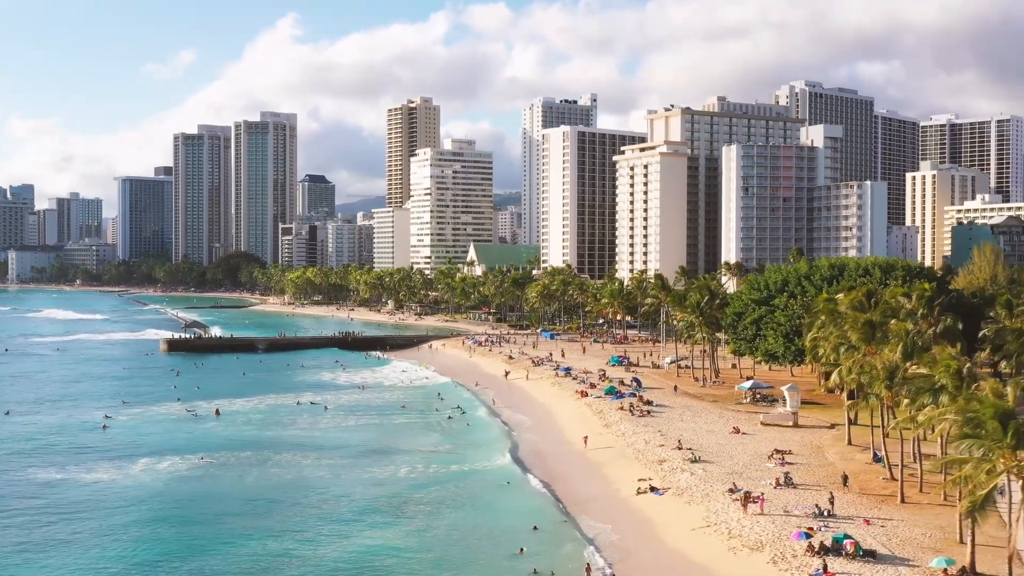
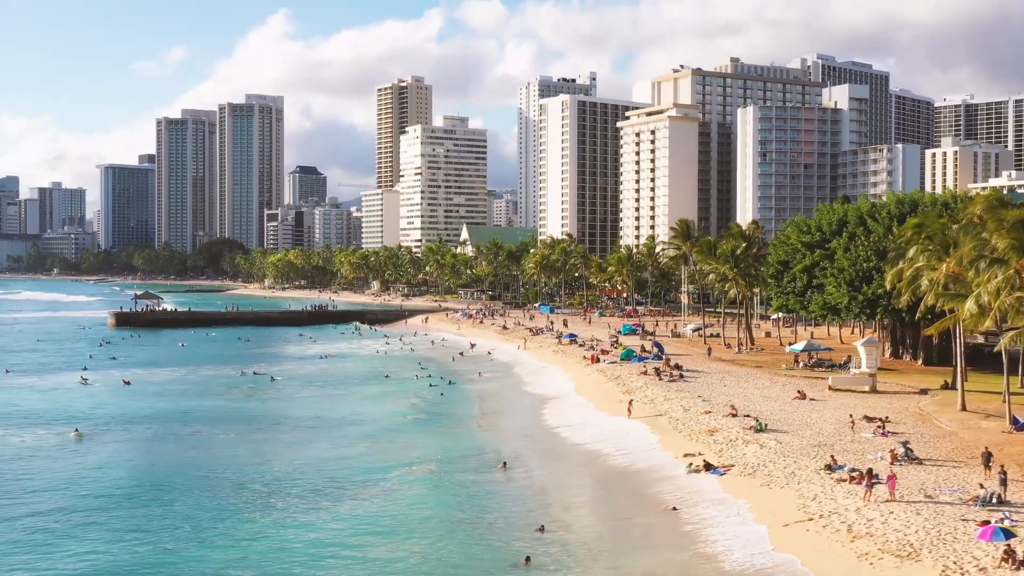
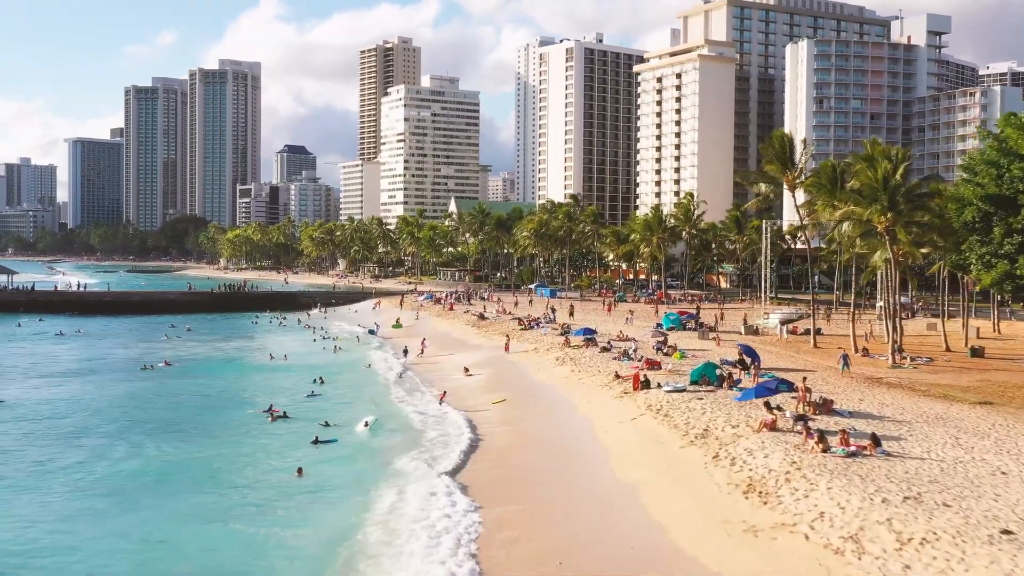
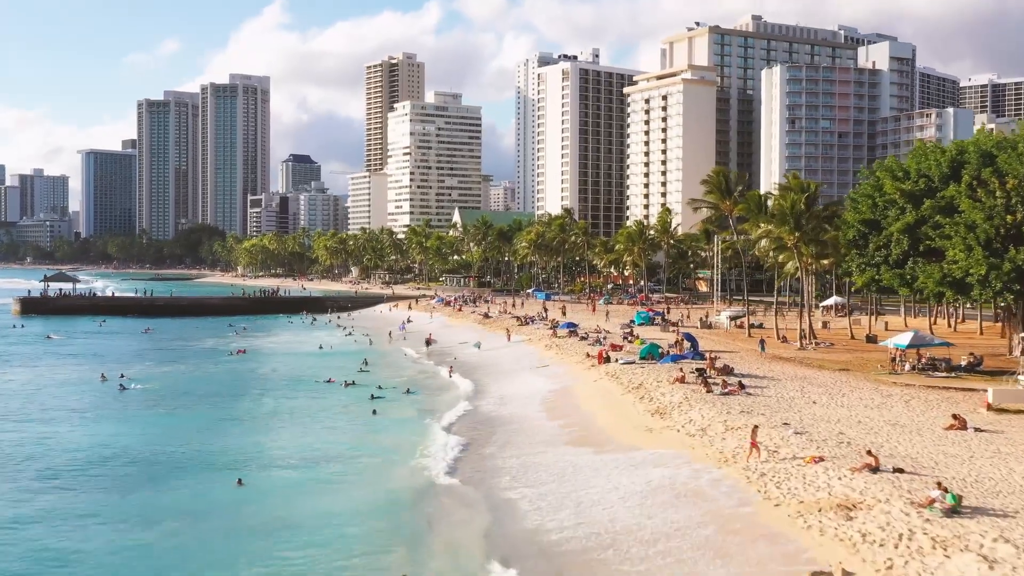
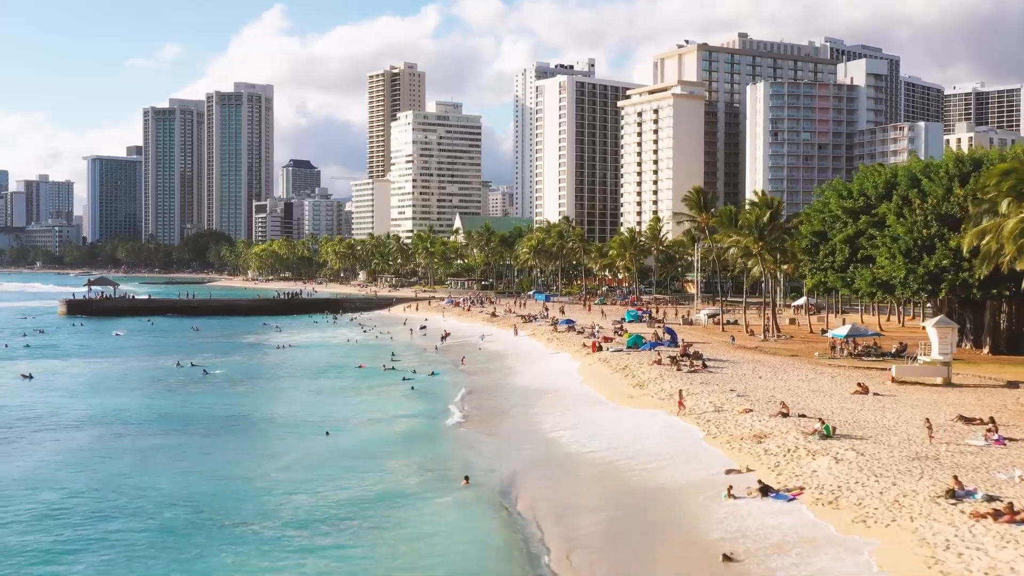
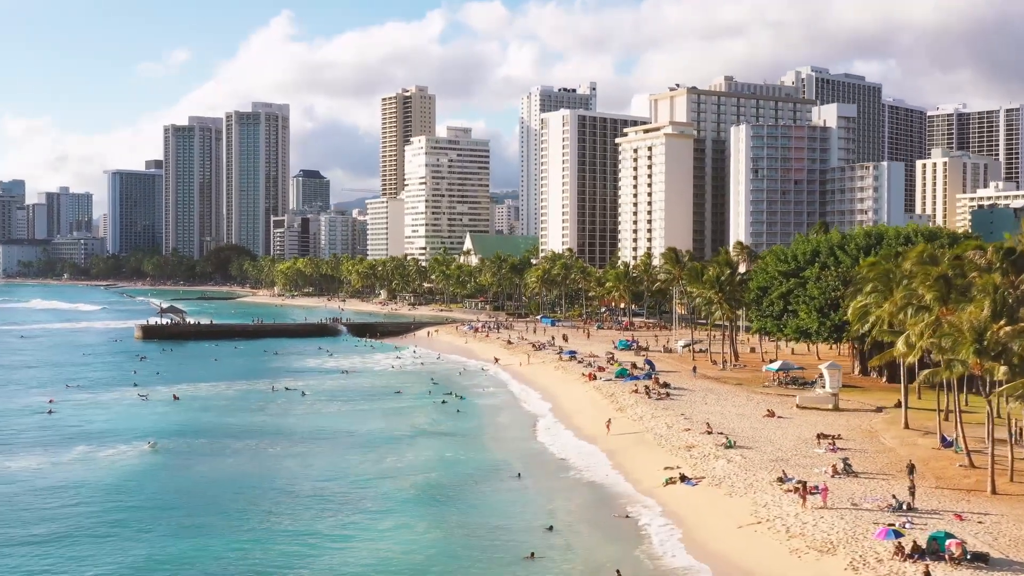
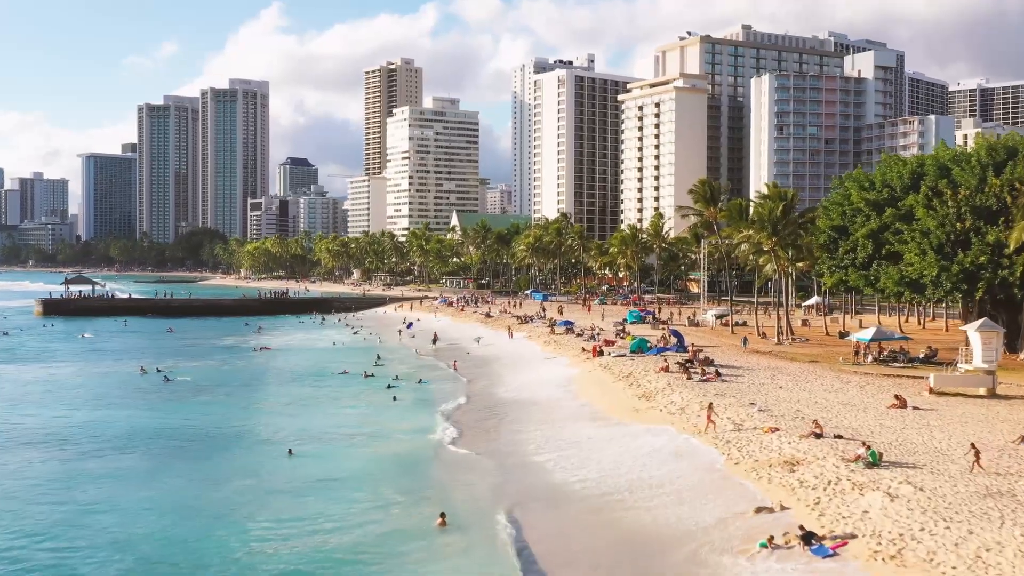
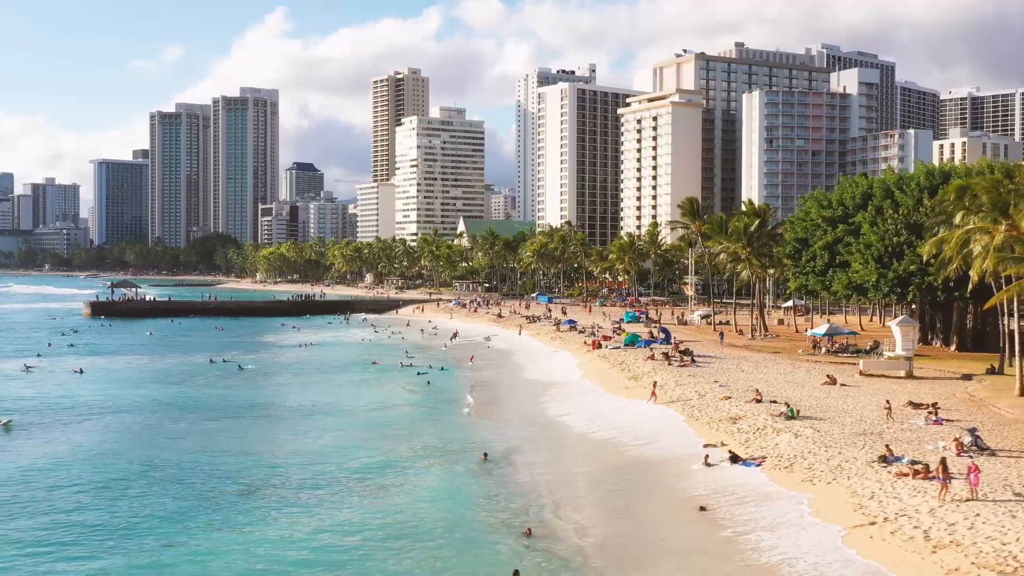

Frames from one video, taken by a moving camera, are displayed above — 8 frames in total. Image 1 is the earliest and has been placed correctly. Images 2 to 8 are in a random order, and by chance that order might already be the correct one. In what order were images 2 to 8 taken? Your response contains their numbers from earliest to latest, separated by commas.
6, 2, 8, 5, 7, 4, 3
